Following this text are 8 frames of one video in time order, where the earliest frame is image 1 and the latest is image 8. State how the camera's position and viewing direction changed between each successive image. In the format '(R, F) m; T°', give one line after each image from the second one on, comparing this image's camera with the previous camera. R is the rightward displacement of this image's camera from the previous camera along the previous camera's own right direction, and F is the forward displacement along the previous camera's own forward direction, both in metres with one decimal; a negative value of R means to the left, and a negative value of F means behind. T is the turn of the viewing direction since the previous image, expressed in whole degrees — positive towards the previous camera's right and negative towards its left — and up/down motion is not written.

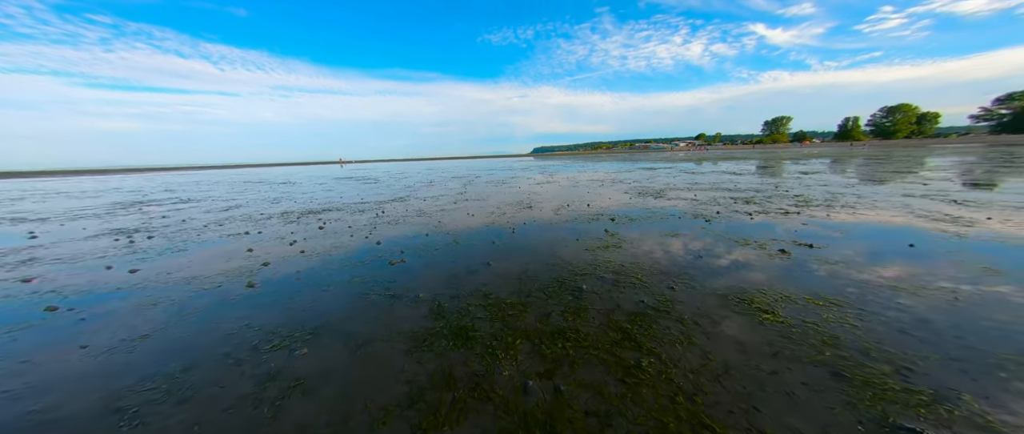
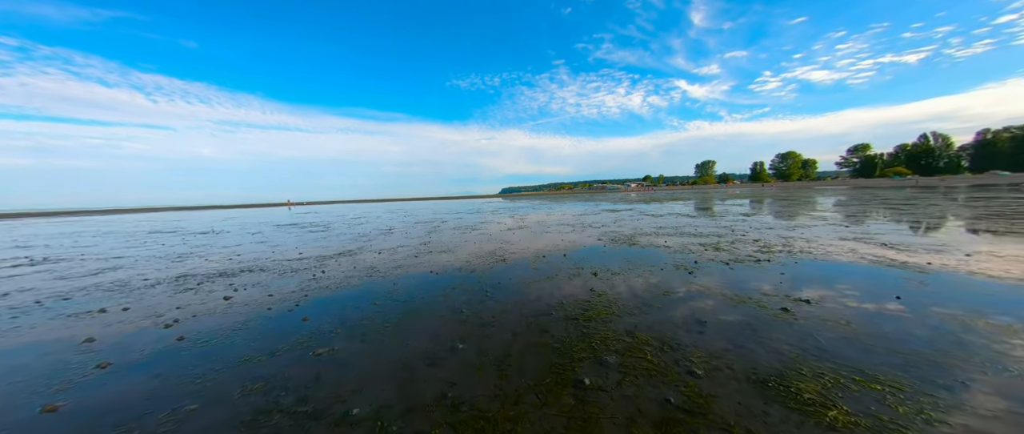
(-0.1, +0.8) m; +7°
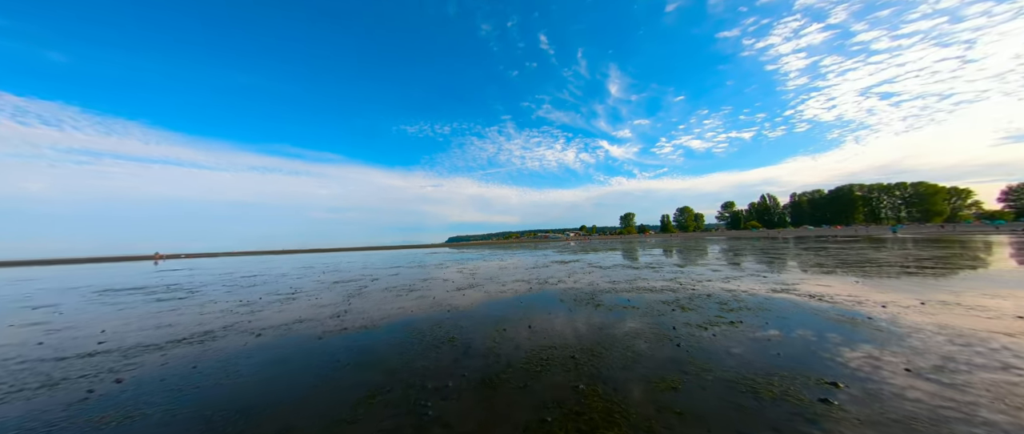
(-0.2, +1.4) m; +12°
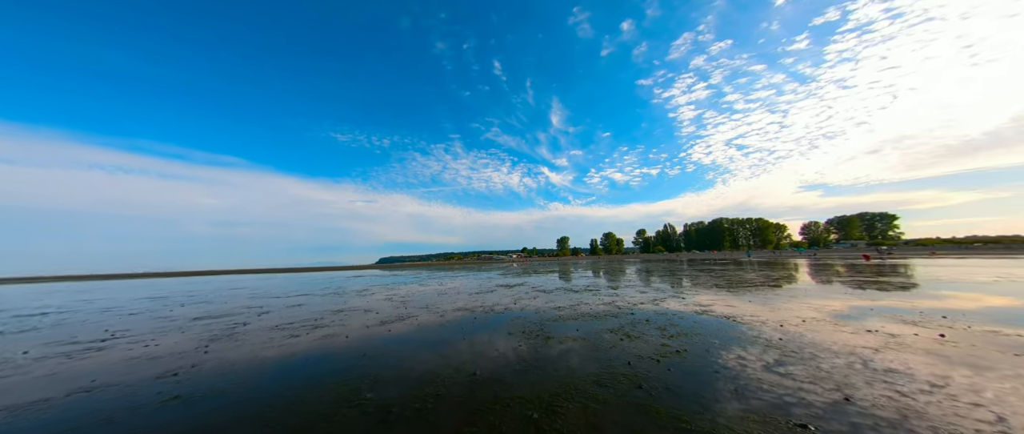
(-0.1, +0.9) m; +12°
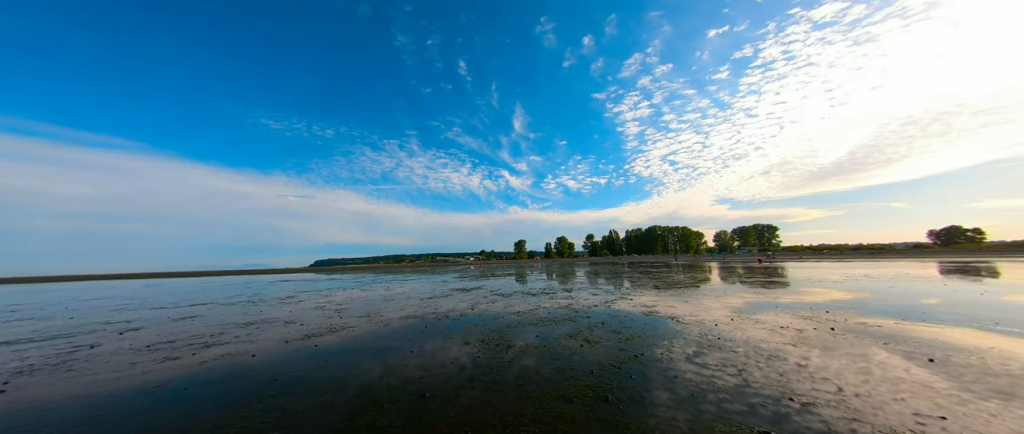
(-0.1, +0.5) m; +9°
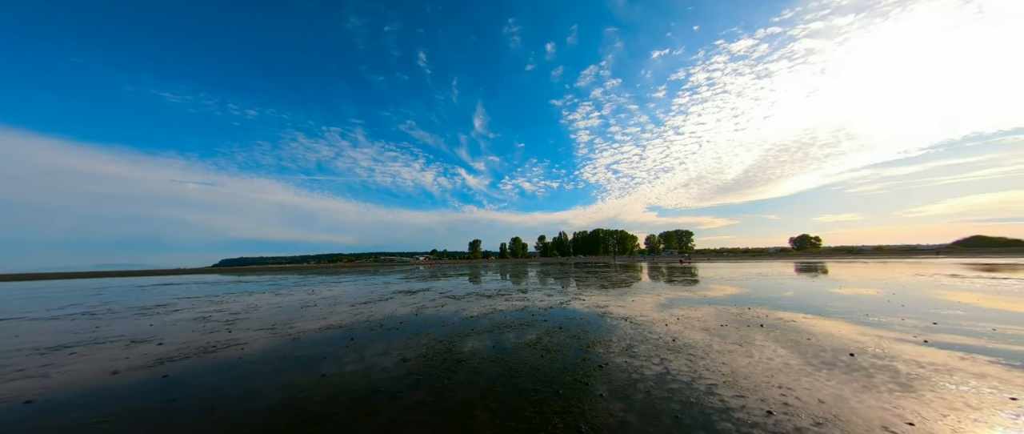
(-0.1, +0.9) m; +9°
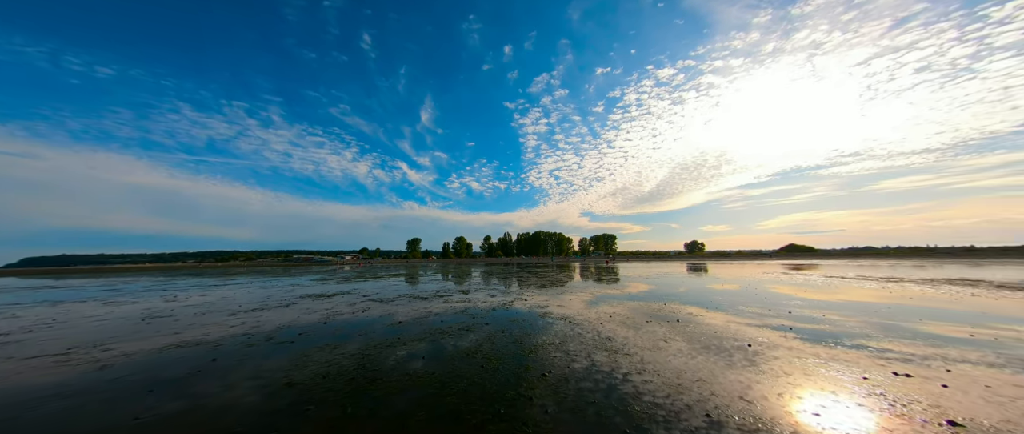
(-0.1, +0.7) m; +12°
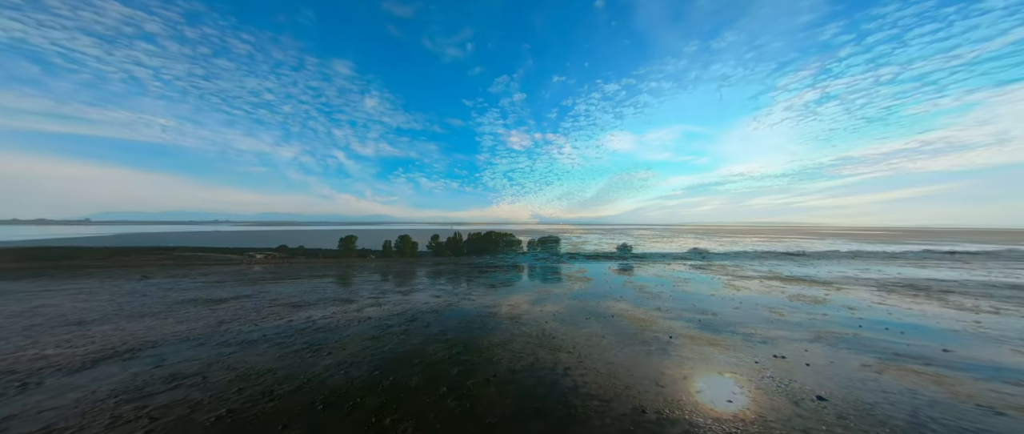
(-0.3, +0.1) m; +11°
